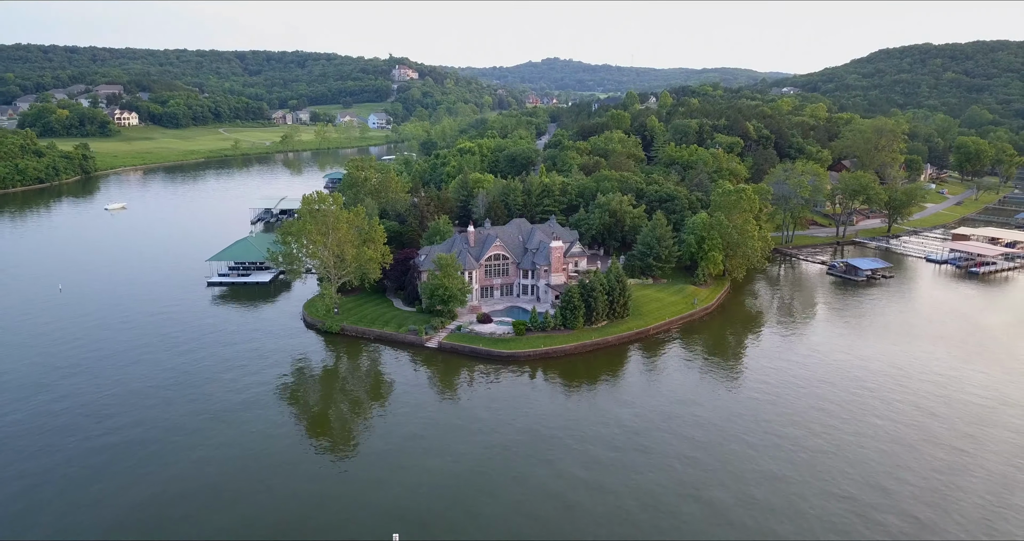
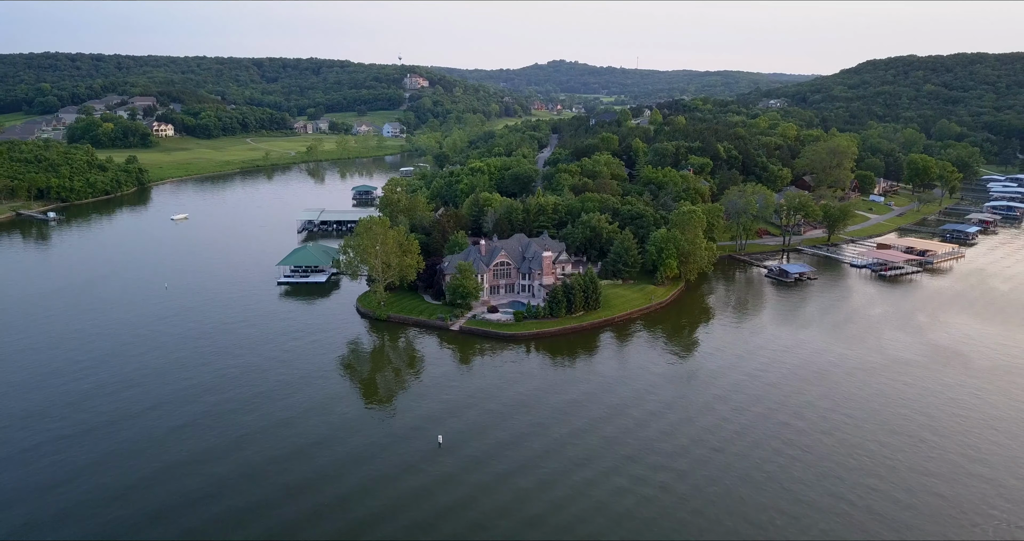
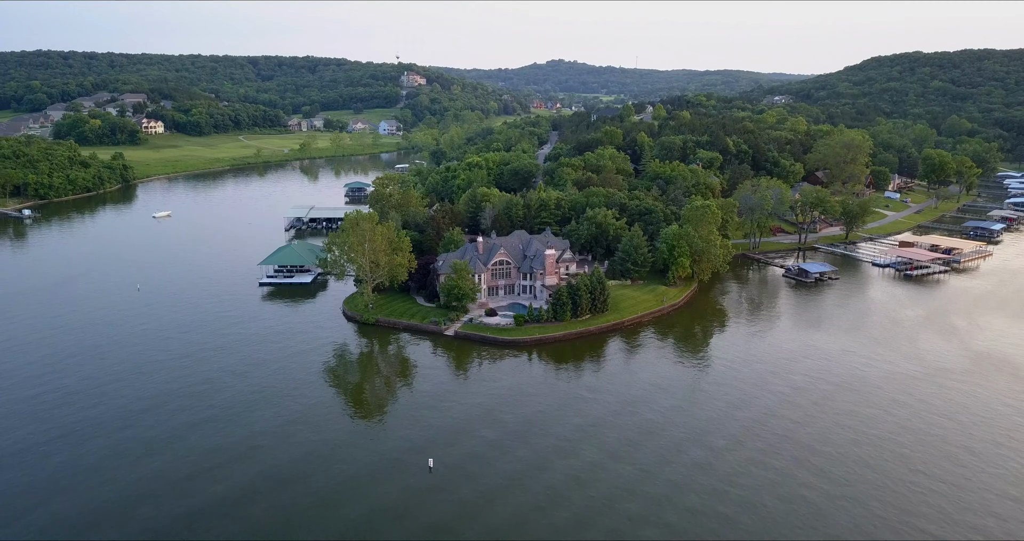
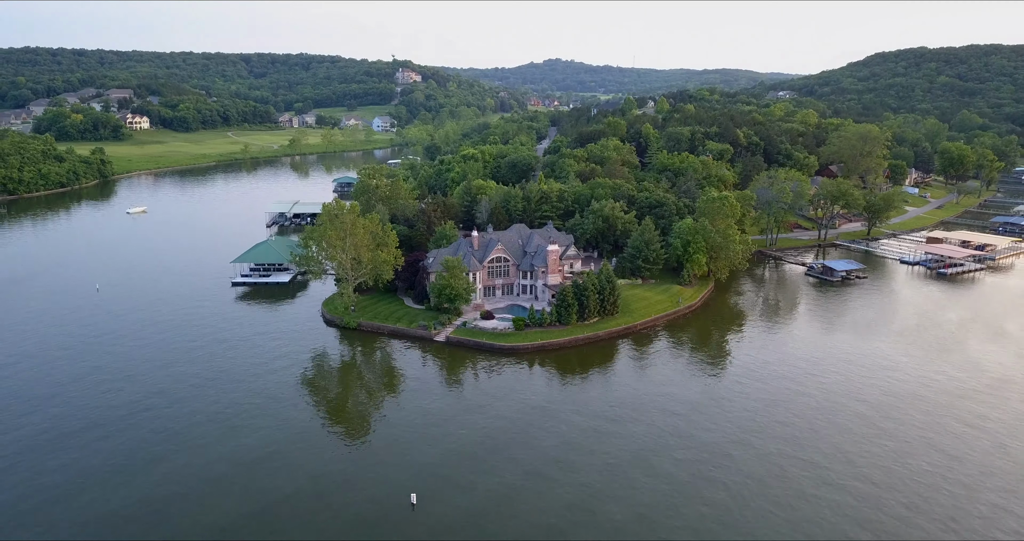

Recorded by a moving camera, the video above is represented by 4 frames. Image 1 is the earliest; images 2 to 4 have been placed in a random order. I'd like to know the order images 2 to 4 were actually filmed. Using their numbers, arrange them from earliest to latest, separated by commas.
4, 3, 2
